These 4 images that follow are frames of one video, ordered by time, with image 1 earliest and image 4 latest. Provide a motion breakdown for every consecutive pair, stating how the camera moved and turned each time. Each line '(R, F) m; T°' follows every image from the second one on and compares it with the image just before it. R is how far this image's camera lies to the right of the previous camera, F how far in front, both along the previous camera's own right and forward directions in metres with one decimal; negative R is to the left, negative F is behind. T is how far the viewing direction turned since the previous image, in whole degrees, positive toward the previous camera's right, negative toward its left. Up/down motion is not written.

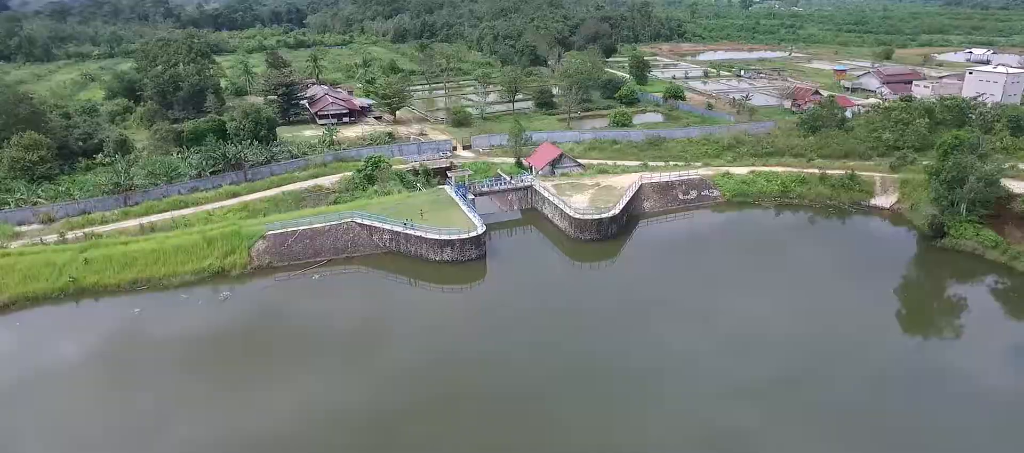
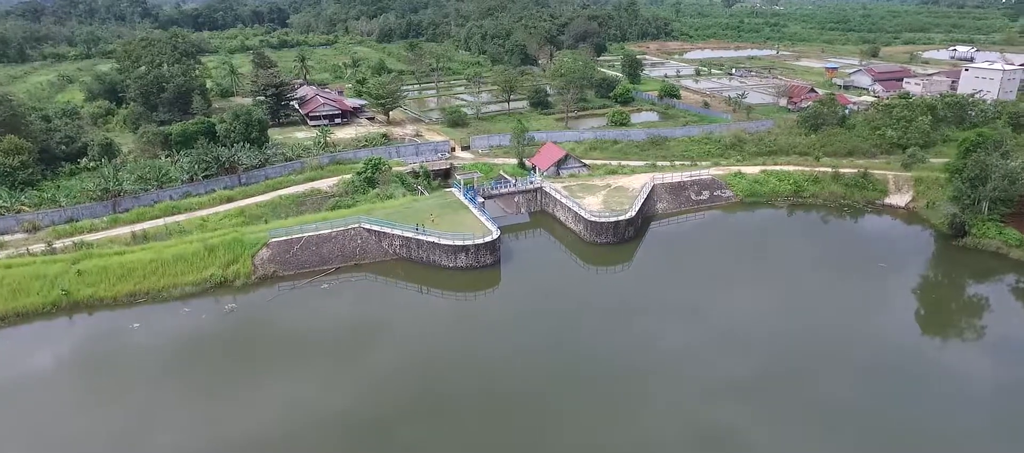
(-1.0, +0.8) m; +2°
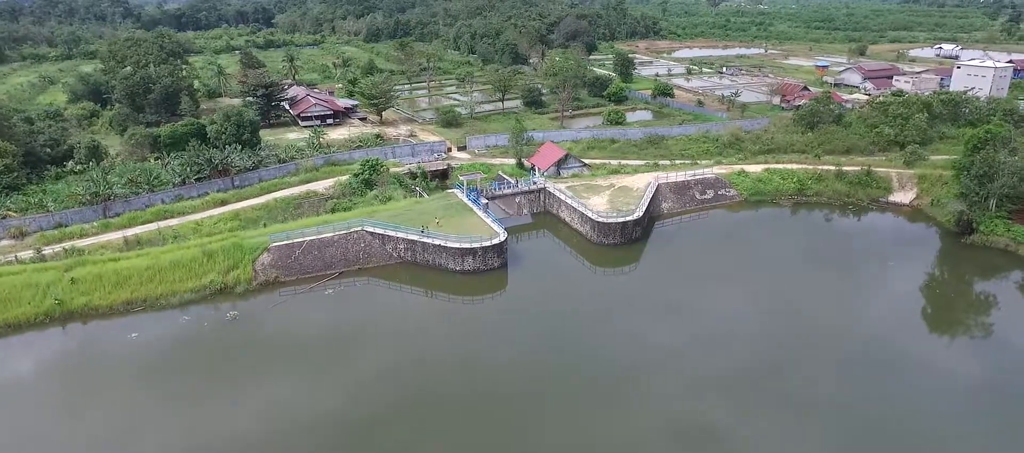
(-0.6, +0.4) m; +1°
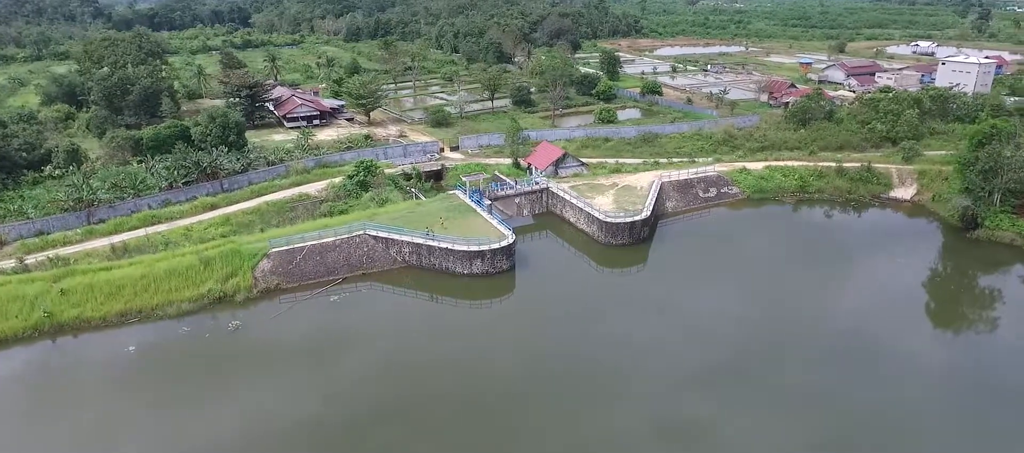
(-0.9, +0.5) m; +2°
